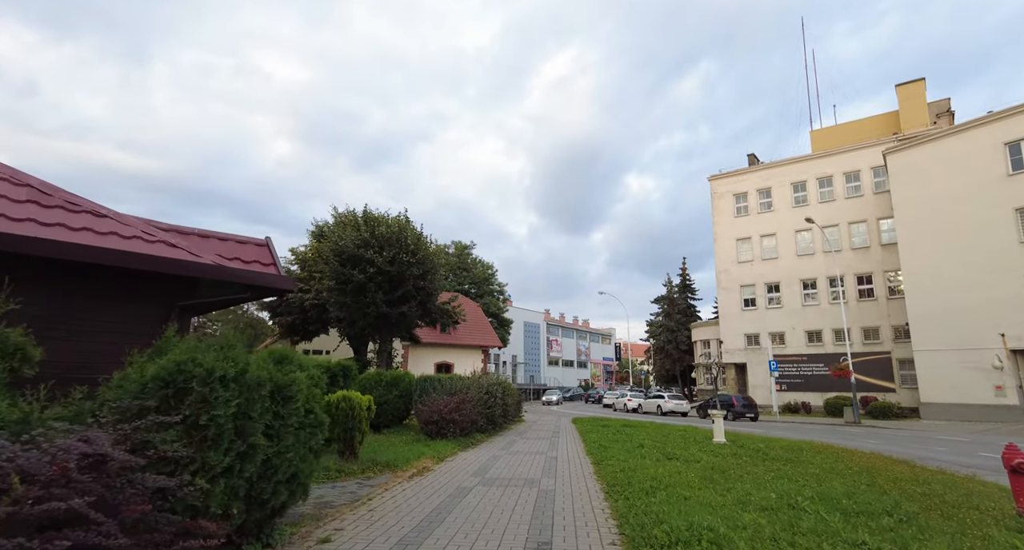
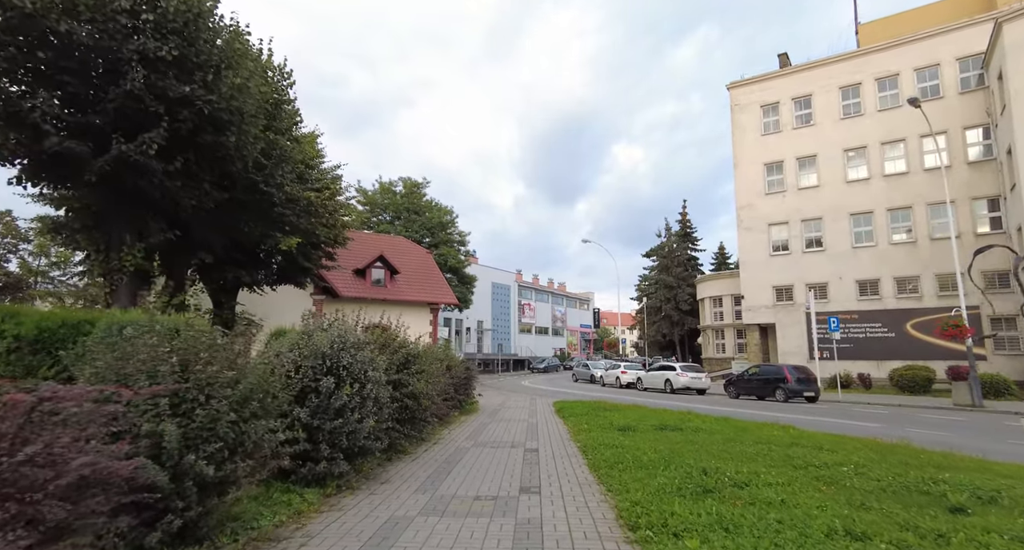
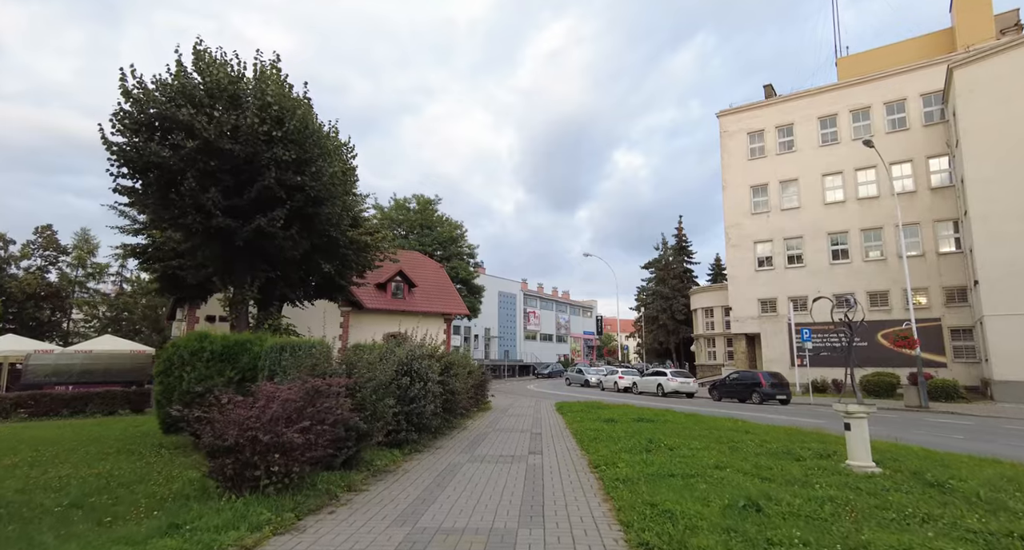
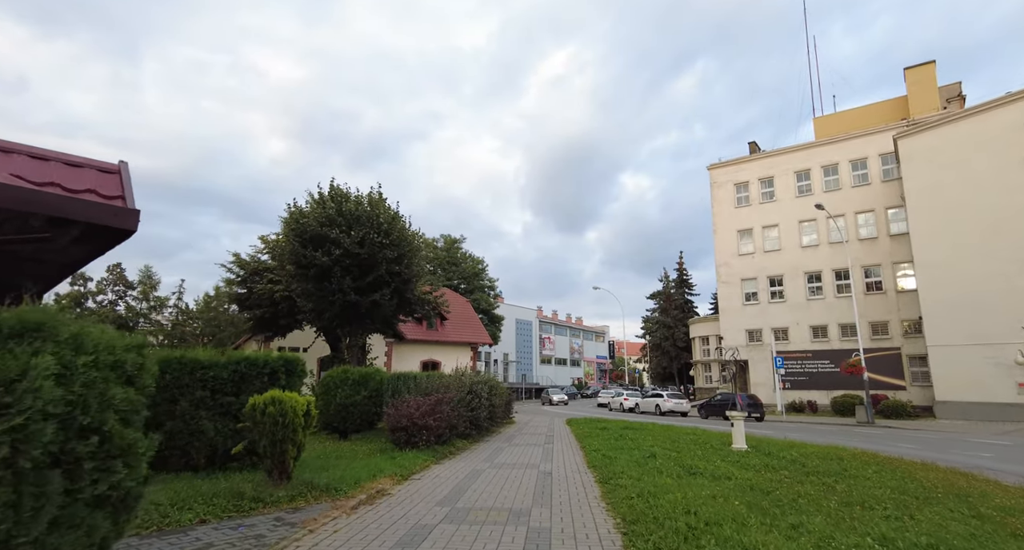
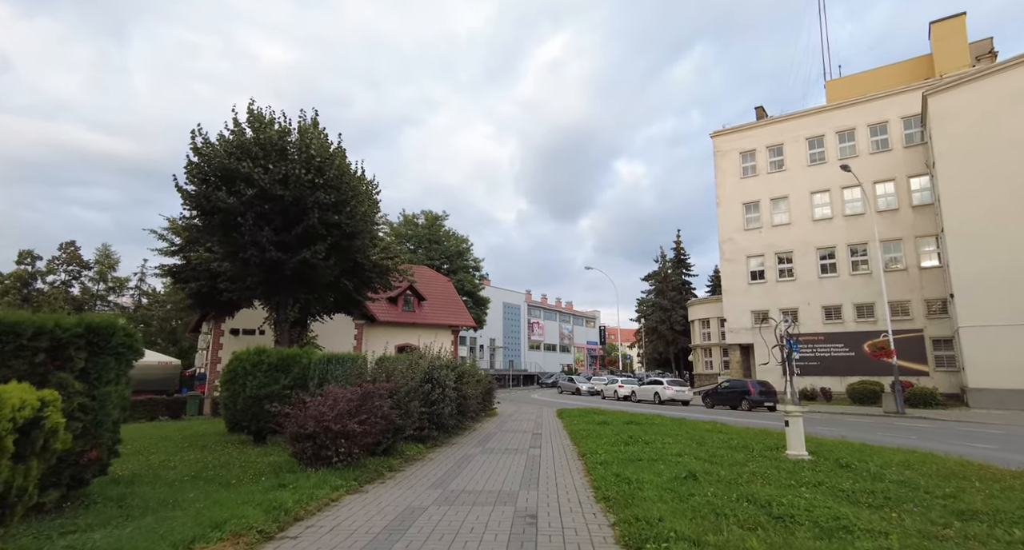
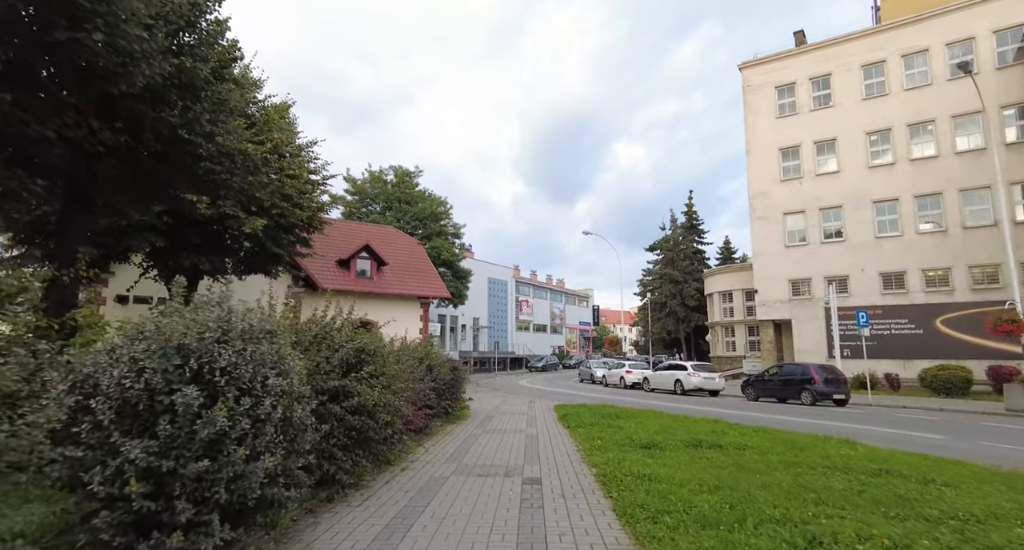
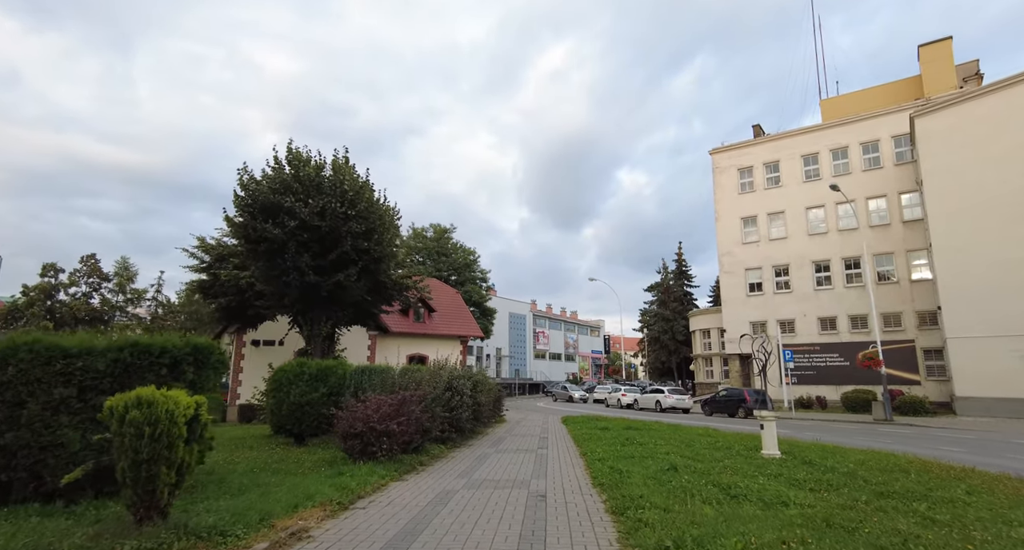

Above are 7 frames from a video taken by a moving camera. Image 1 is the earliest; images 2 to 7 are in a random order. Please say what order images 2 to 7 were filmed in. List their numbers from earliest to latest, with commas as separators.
4, 7, 5, 3, 2, 6
